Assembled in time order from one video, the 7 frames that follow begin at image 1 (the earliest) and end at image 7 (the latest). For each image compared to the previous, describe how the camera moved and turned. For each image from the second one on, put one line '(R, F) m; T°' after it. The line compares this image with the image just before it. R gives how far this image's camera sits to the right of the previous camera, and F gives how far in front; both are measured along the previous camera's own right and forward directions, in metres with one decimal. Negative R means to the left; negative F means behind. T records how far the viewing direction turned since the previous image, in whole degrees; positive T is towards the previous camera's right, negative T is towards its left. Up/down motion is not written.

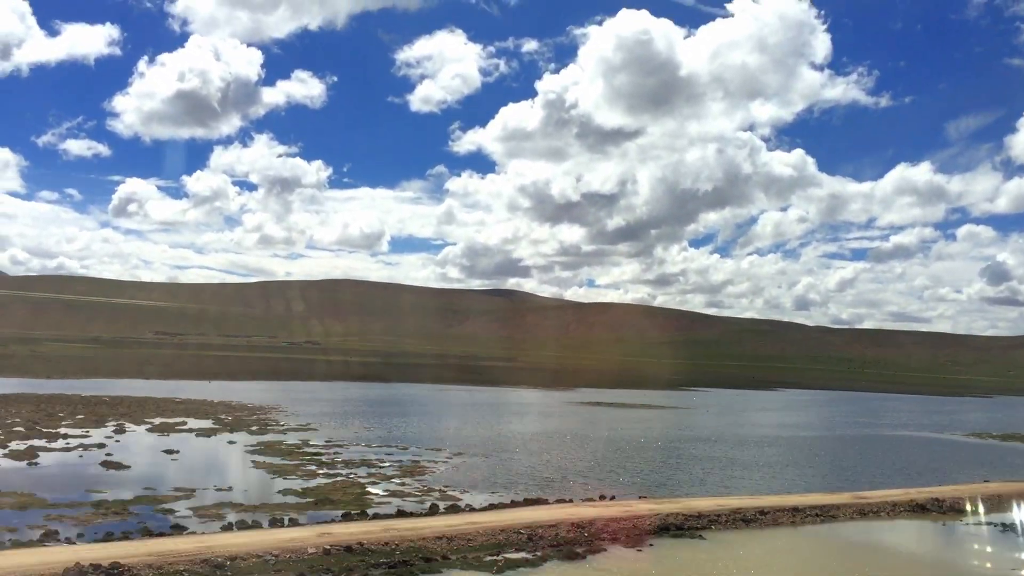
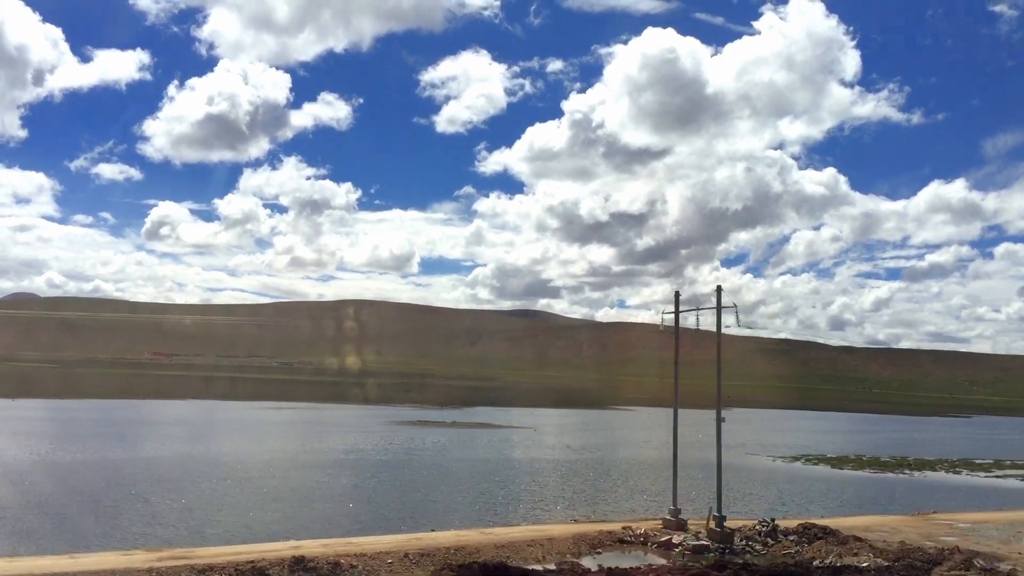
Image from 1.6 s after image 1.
(+10.9, +5.4) m; -2°
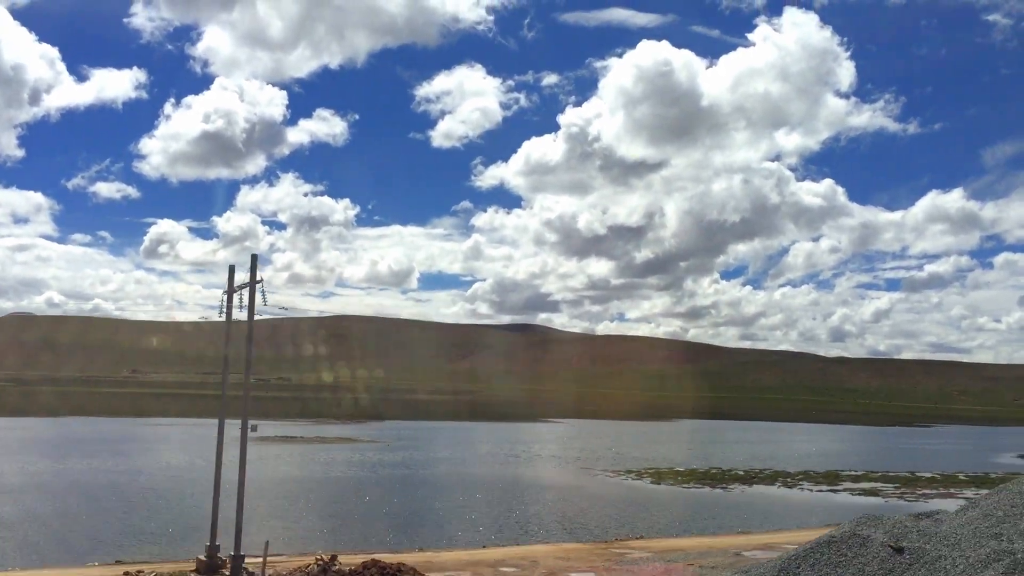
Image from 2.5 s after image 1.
(+7.7, +4.0) m; 0°
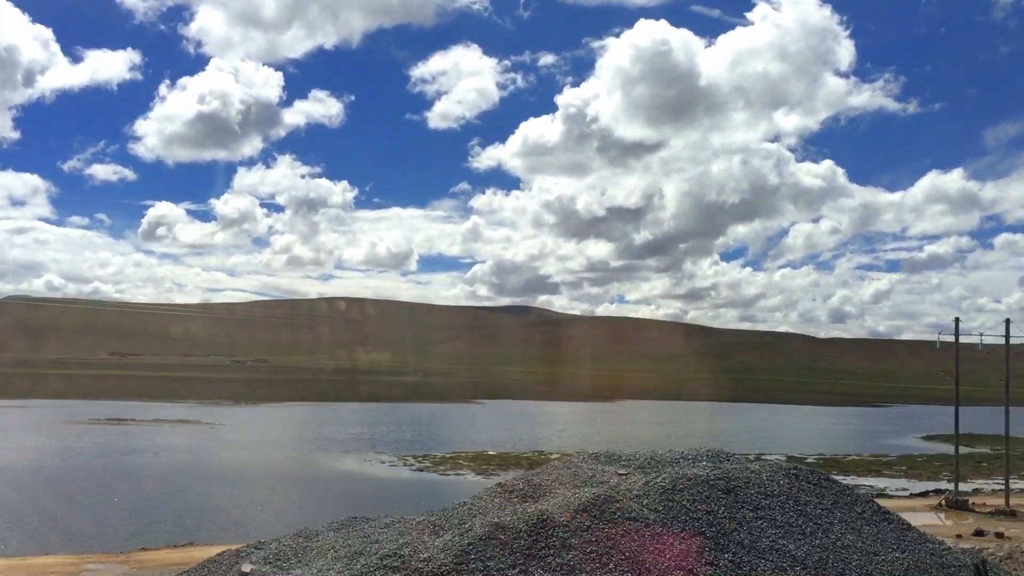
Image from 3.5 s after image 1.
(+6.4, +2.8) m; 0°
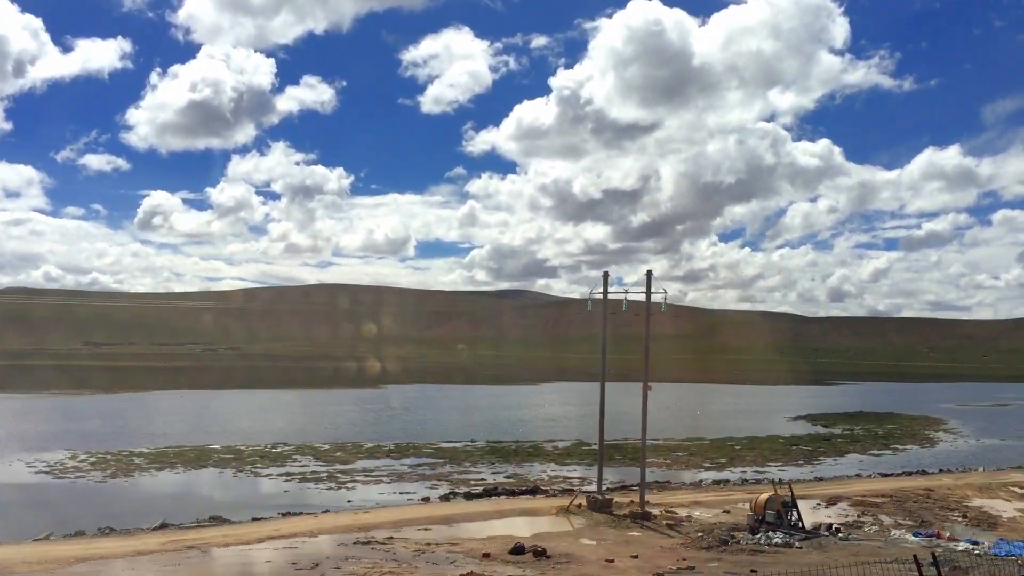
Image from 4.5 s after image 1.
(+7.4, +1.6) m; 0°
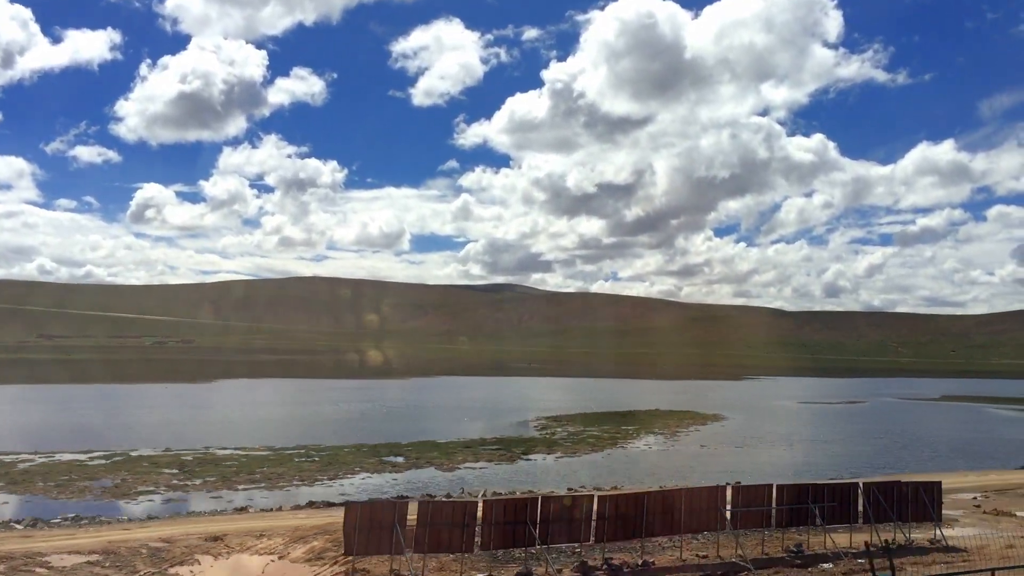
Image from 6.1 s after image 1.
(+11.2, +5.0) m; 0°
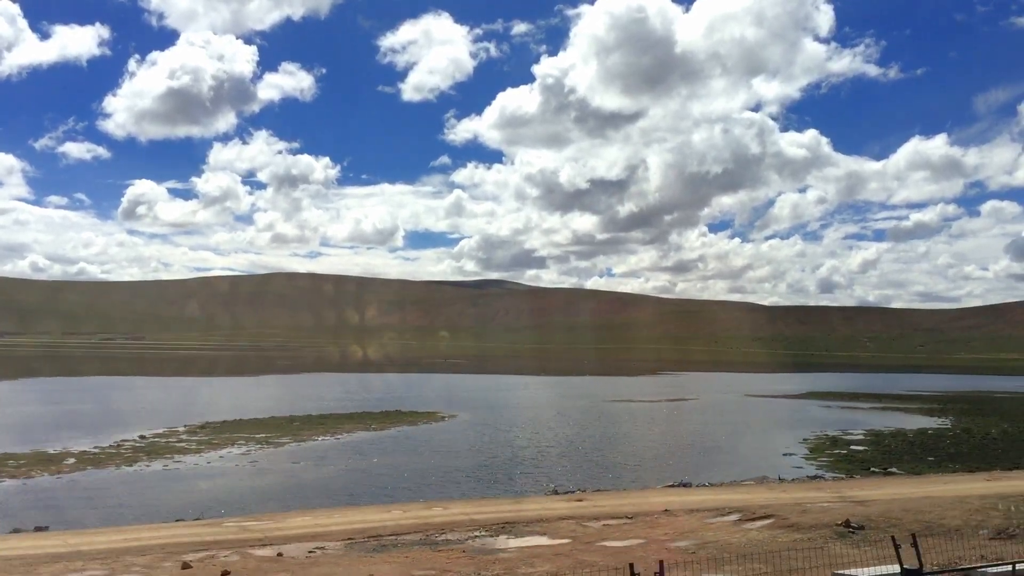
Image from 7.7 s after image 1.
(+10.6, +4.7) m; 0°
